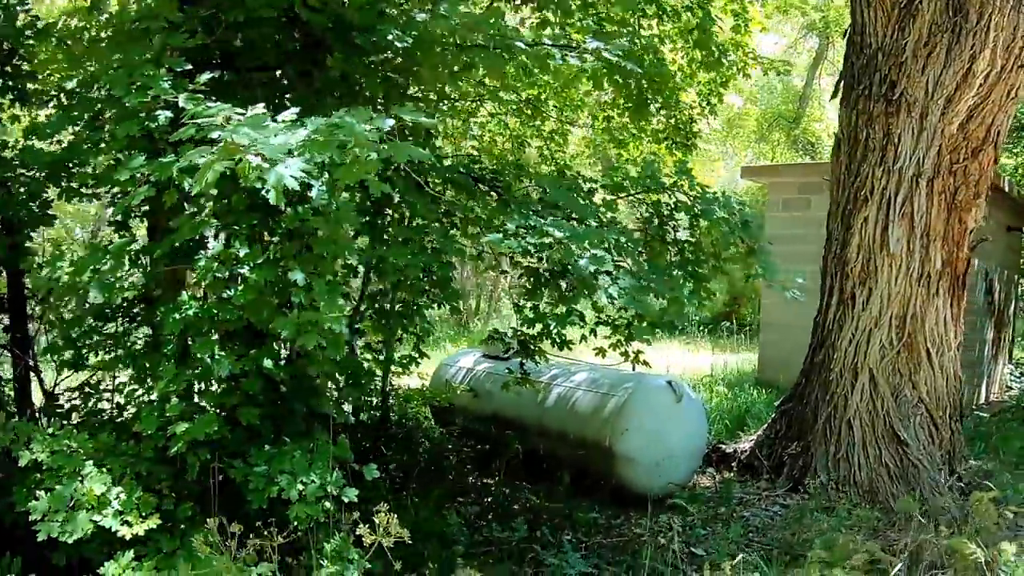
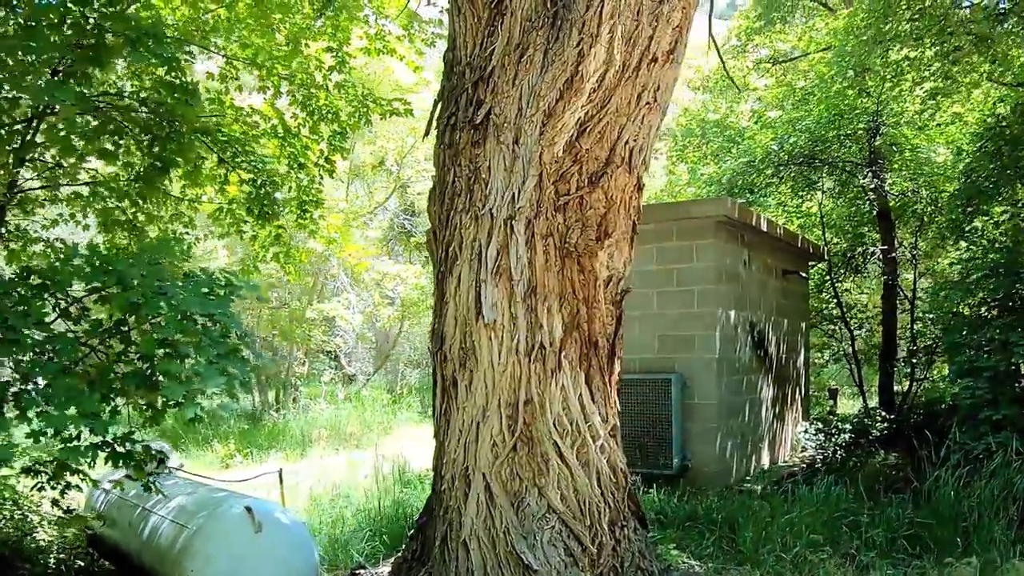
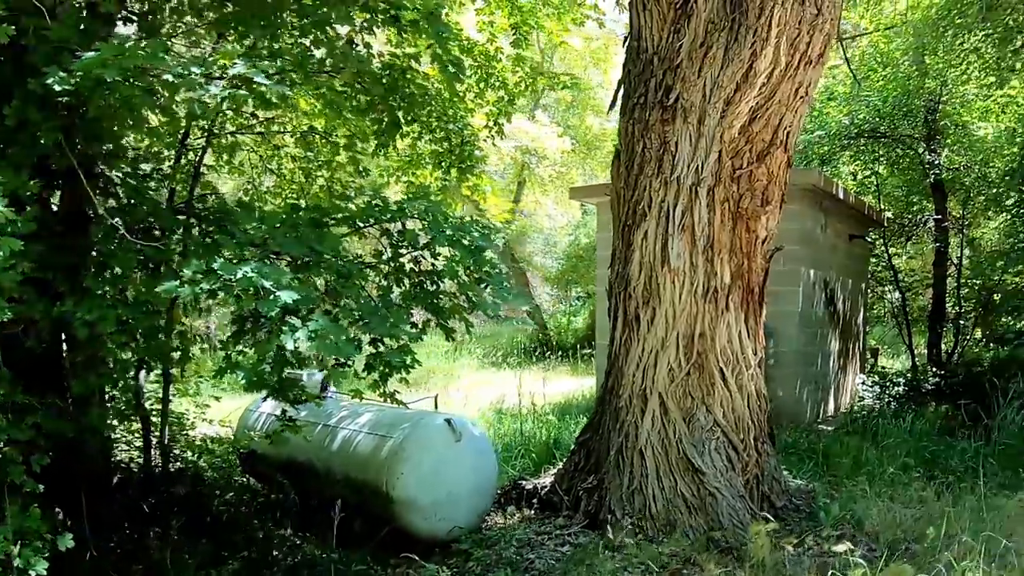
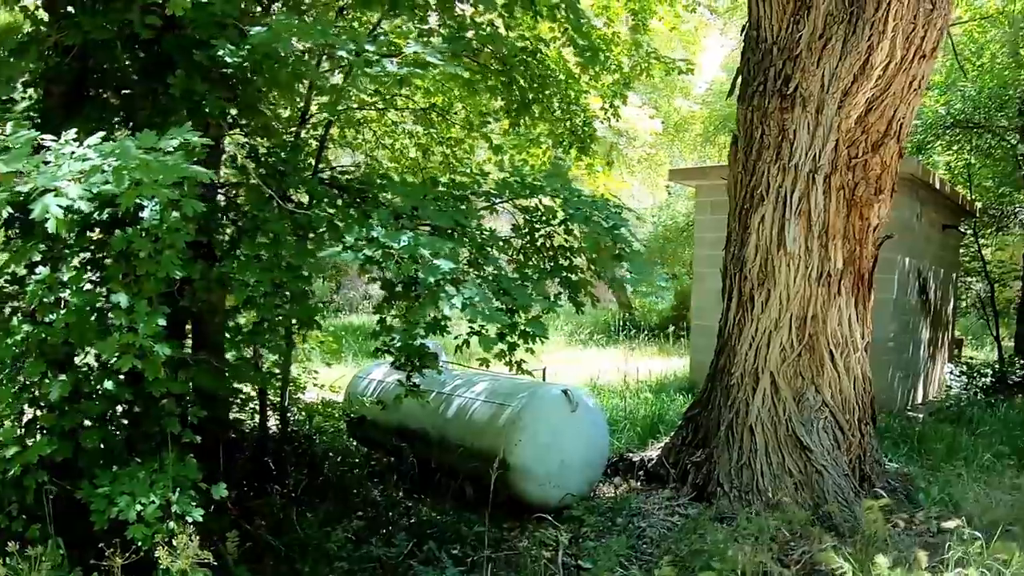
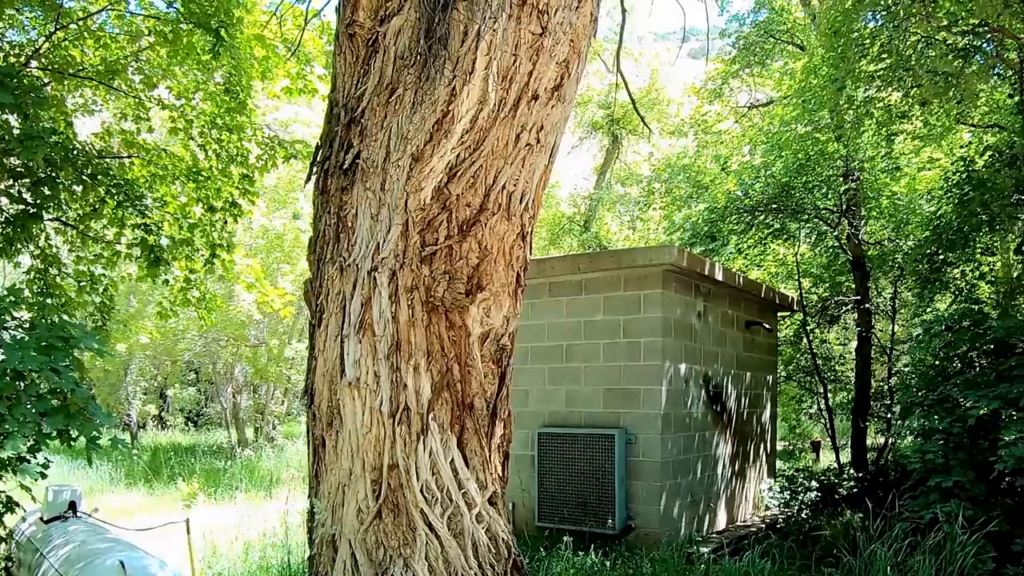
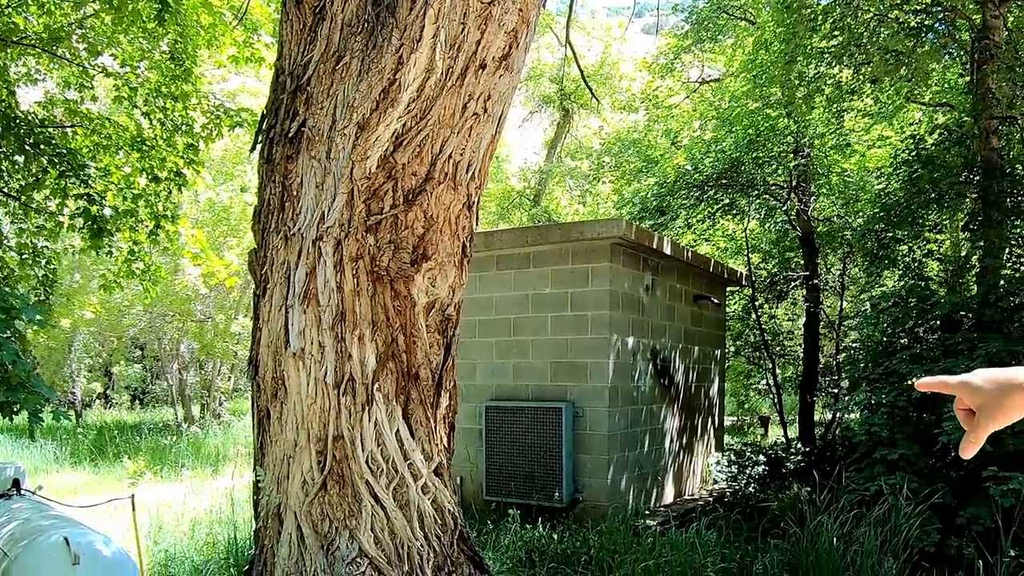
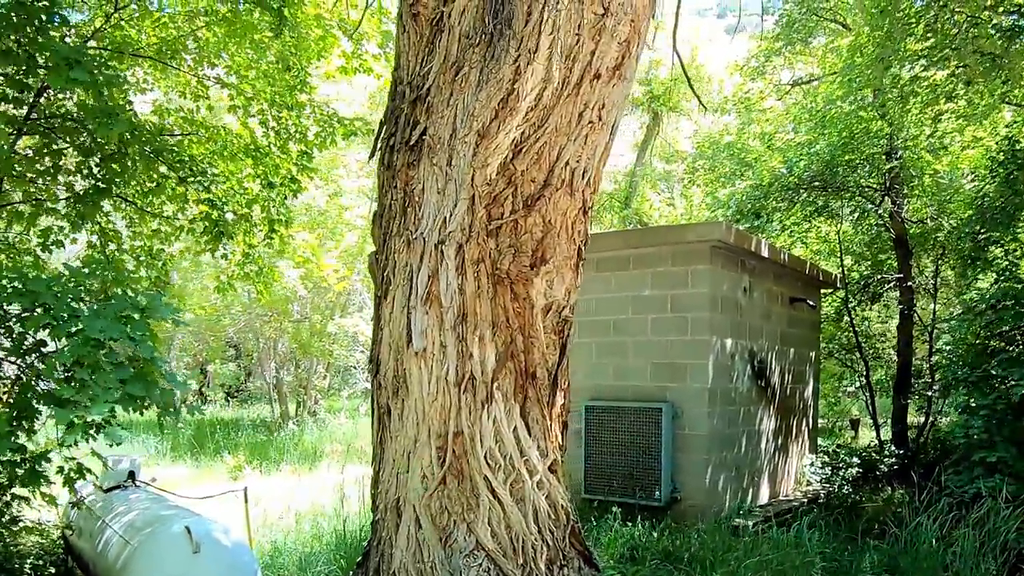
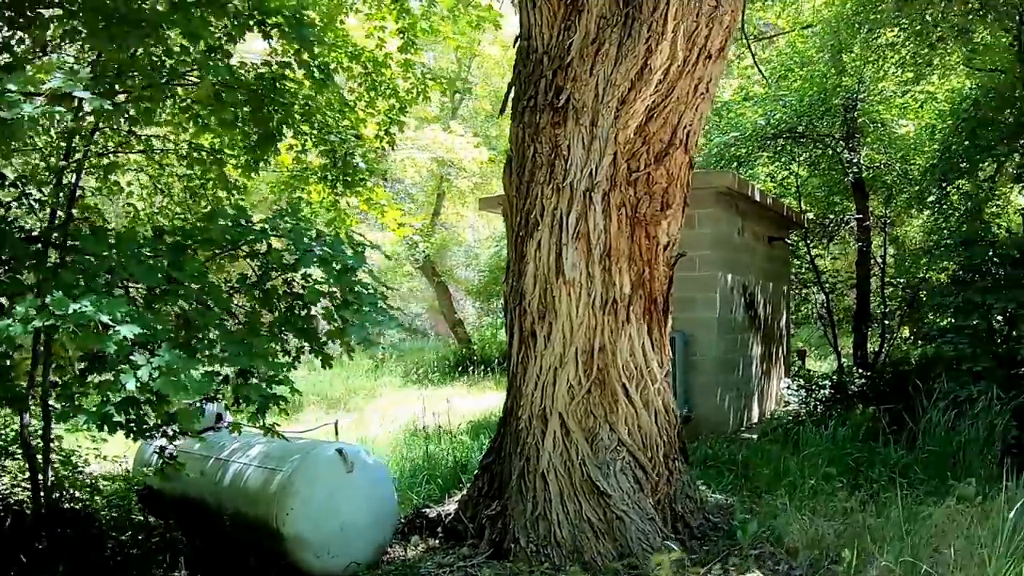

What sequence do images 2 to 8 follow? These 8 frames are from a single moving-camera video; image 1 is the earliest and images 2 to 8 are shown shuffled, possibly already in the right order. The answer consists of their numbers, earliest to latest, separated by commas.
4, 3, 8, 2, 7, 5, 6
